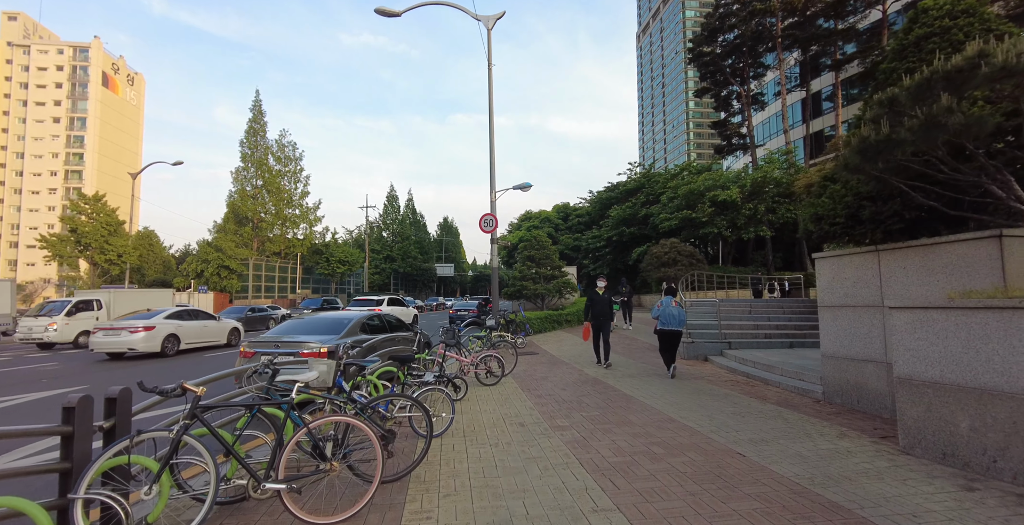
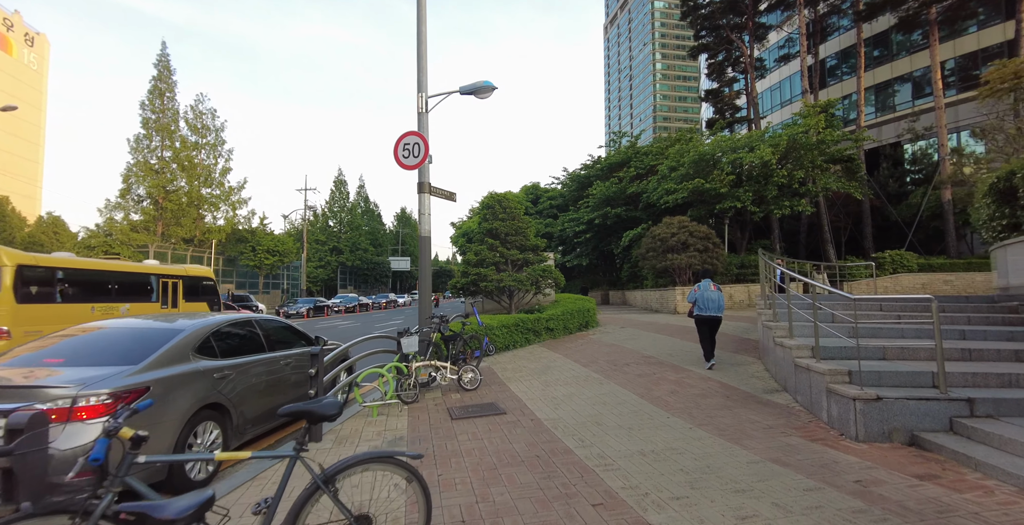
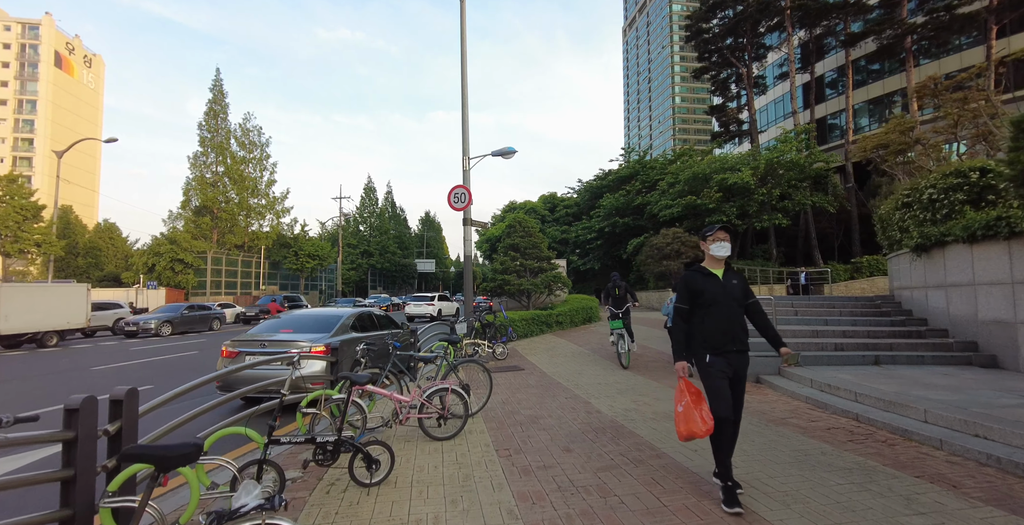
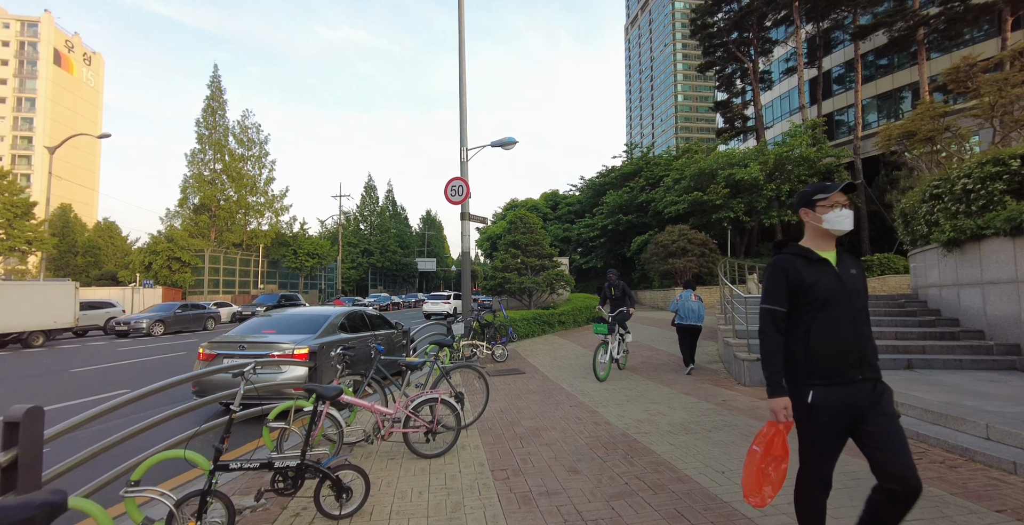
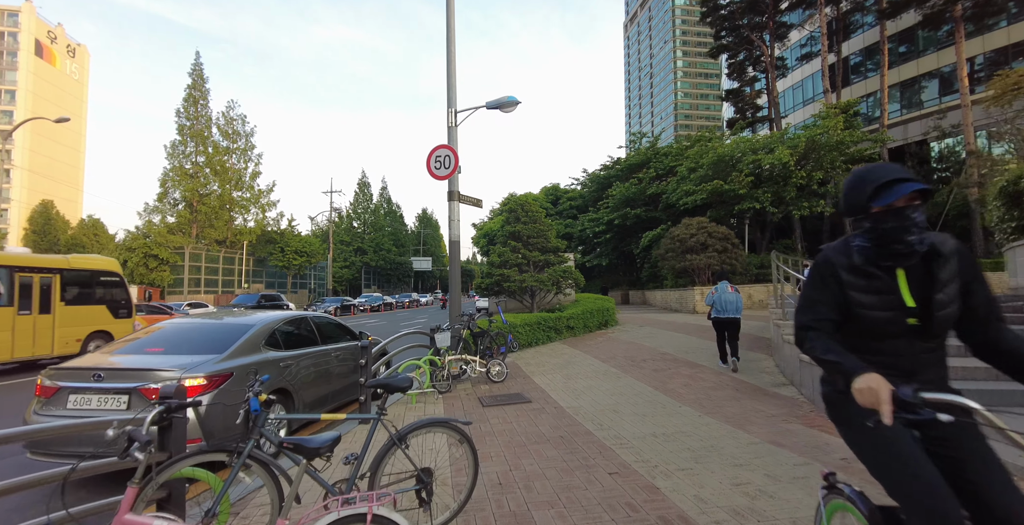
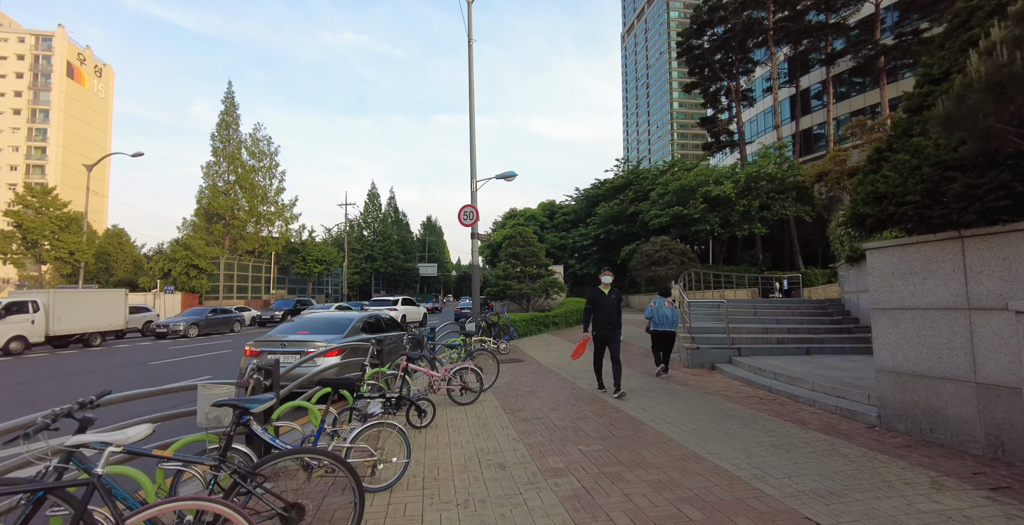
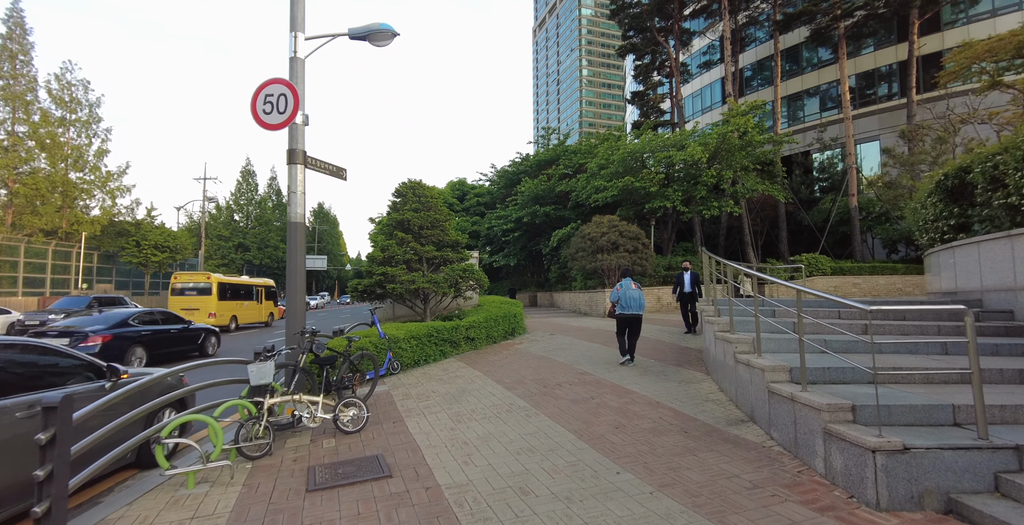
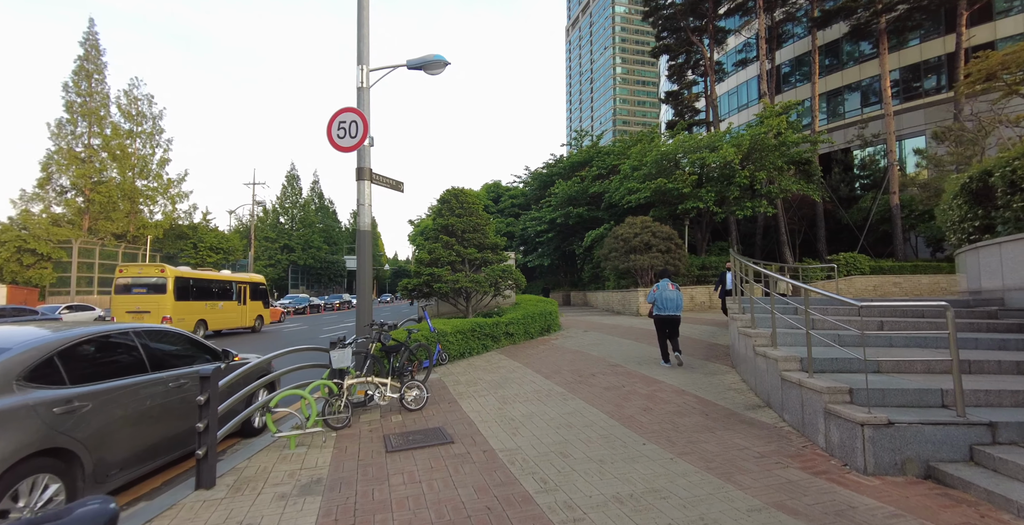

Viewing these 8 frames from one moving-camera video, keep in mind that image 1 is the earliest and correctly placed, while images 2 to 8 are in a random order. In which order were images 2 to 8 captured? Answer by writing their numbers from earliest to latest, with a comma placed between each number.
6, 3, 4, 5, 2, 8, 7
